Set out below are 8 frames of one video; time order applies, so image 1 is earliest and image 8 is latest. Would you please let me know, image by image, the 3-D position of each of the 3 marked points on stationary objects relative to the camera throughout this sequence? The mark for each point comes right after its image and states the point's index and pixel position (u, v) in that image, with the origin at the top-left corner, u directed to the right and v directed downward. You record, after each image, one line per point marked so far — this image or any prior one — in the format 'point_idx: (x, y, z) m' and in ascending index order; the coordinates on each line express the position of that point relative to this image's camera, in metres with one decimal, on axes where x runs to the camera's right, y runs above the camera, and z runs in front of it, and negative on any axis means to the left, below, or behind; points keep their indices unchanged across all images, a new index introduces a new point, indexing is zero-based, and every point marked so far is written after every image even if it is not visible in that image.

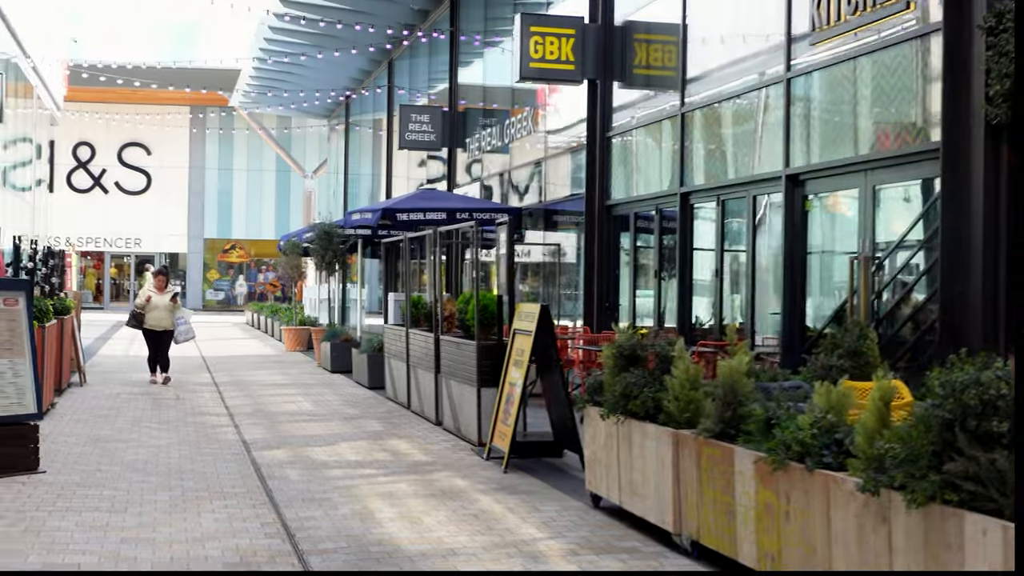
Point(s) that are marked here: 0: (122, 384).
0: (-4.6, -1.1, +14.0) m
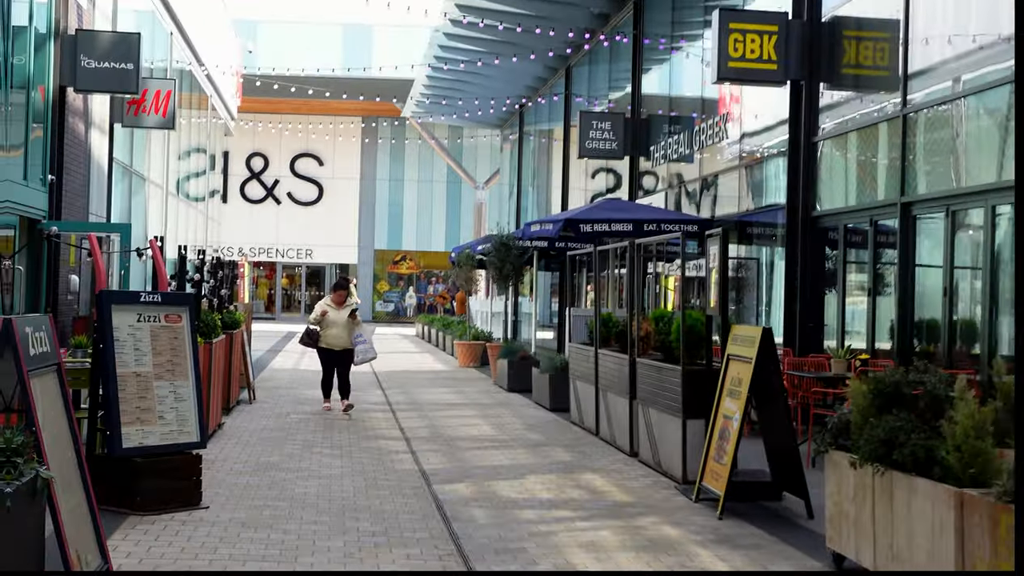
0: (-2.5, -1.3, +13.3) m
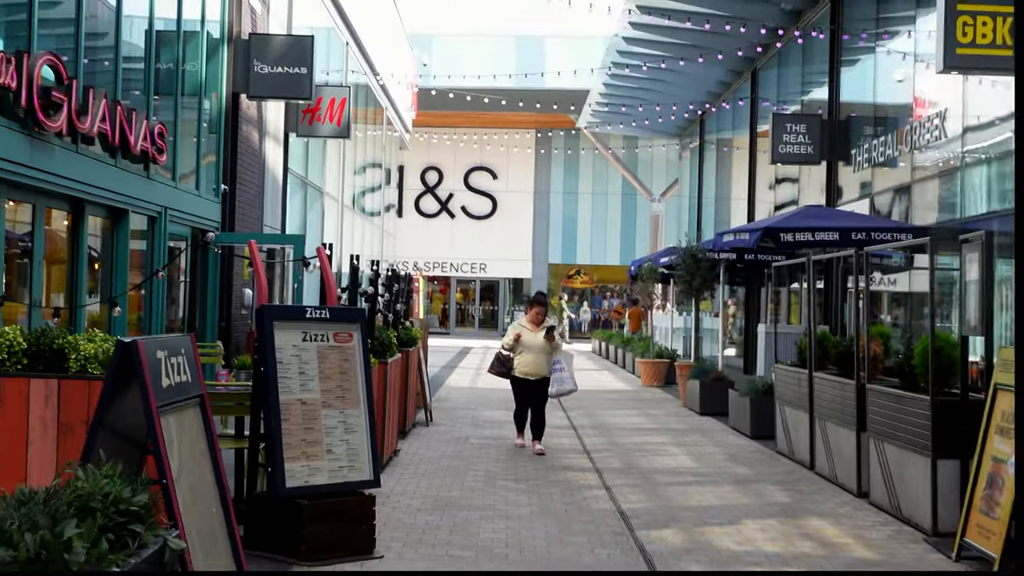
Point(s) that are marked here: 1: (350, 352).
0: (-0.4, -1.4, +12.4) m
1: (-0.8, -0.3, +6.0) m
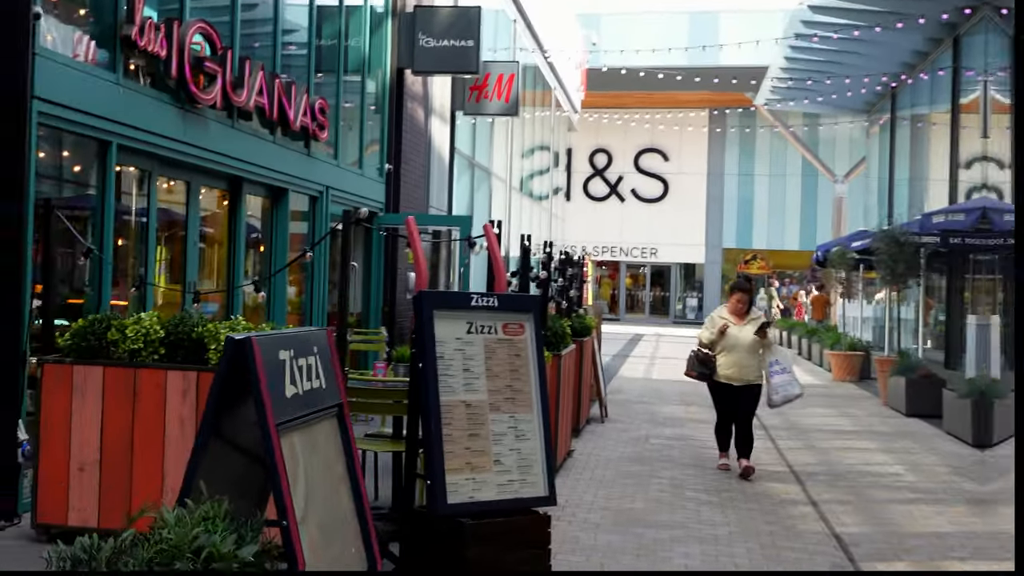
0: (+1.3, -1.3, +11.5) m
1: (0.0, -0.3, +5.2) m
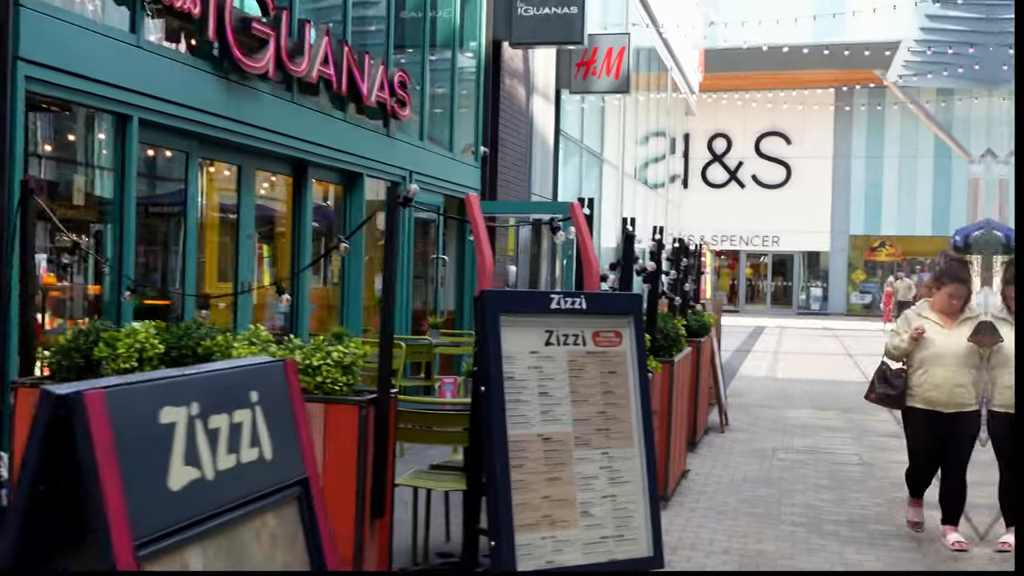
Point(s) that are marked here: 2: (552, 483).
0: (+2.3, -1.2, +10.1) m
1: (+0.4, -0.2, +4.0) m
2: (+0.1, -0.6, +3.7) m
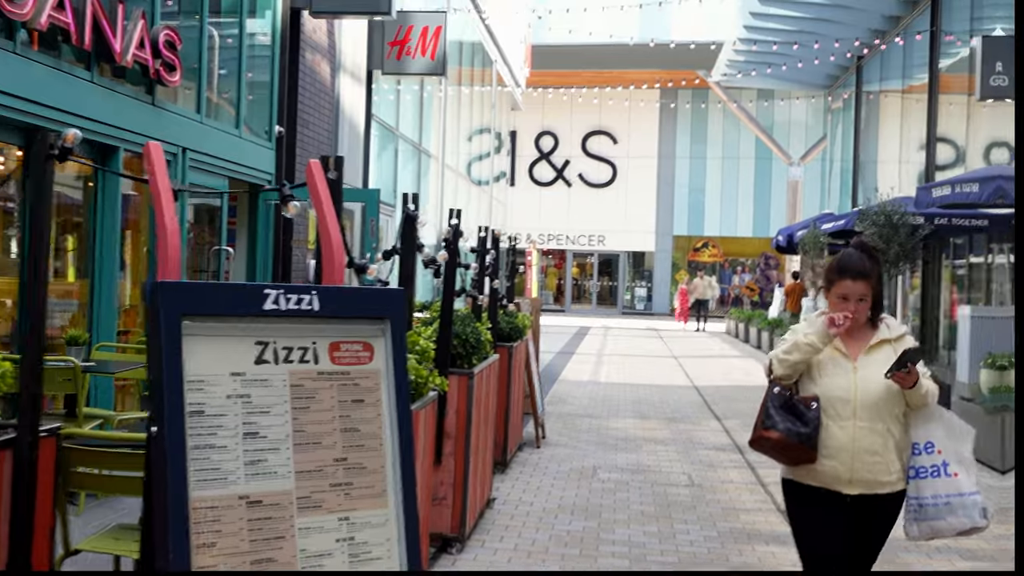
0: (+0.7, -1.2, +9.2) m
1: (-0.3, -0.2, +2.8) m
2: (-0.5, -0.6, +2.5) m
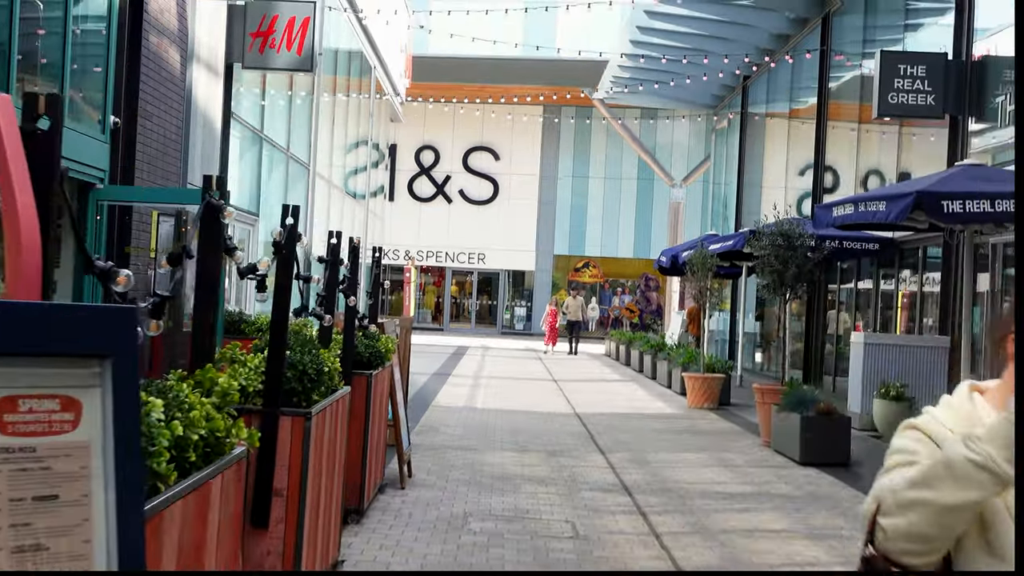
0: (-0.3, -1.3, +8.1) m
1: (-0.6, -0.2, +1.7) m
2: (-0.8, -0.6, +1.4) m
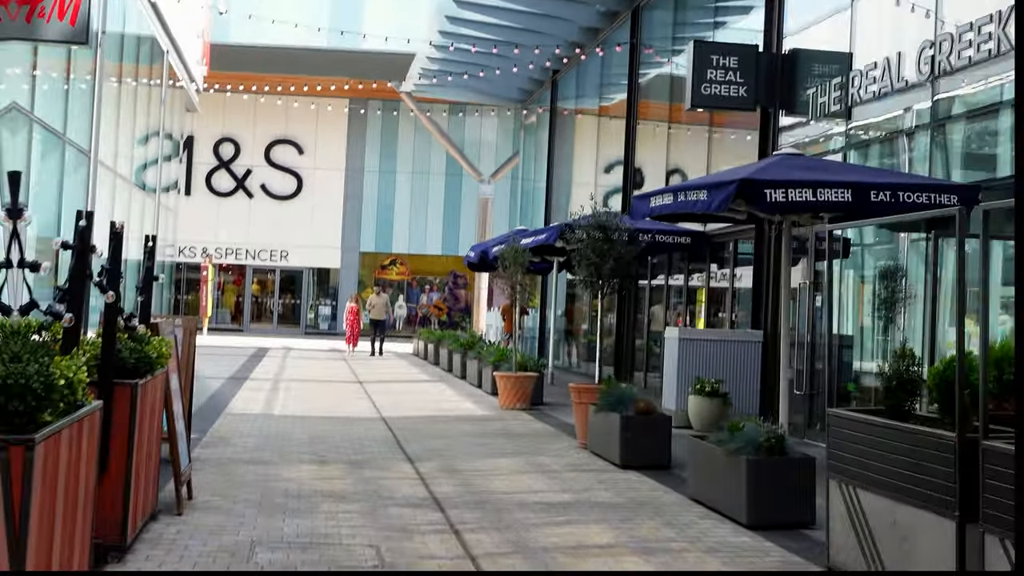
0: (-1.5, -1.3, +7.3) m
1: (-0.8, -0.2, +0.9) m
2: (-0.9, -0.6, +0.5) m
